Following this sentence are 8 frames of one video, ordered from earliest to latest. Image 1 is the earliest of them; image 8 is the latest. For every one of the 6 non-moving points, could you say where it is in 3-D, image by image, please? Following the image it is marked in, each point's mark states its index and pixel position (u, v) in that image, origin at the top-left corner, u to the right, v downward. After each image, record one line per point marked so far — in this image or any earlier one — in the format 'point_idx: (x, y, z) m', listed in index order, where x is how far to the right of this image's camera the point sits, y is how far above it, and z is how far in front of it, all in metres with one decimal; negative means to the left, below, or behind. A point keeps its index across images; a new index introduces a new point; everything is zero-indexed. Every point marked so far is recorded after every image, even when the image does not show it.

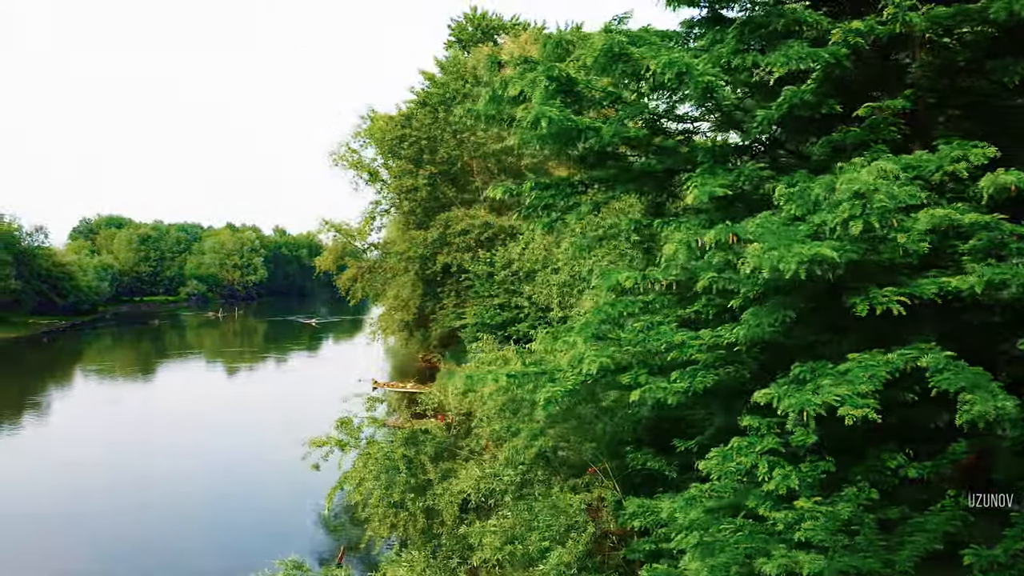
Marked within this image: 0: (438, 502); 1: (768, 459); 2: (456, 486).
0: (-0.9, -2.6, +9.9) m
1: (+2.1, -1.4, +6.4) m
2: (-0.7, -2.4, +9.8) m
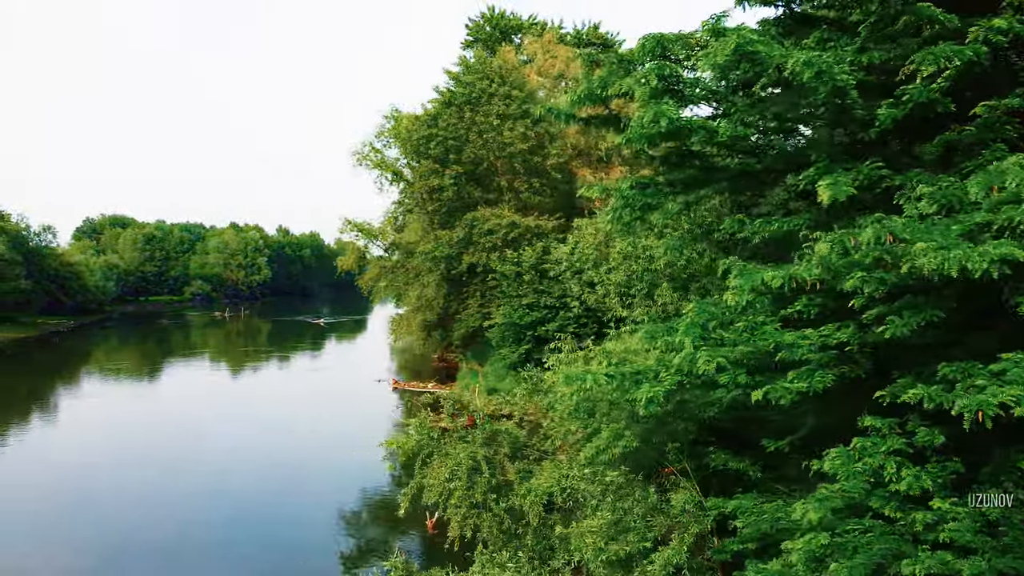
0: (+0.1, -2.6, +9.9) m
1: (+3.1, -1.4, +6.3) m
2: (+0.4, -2.4, +9.8) m
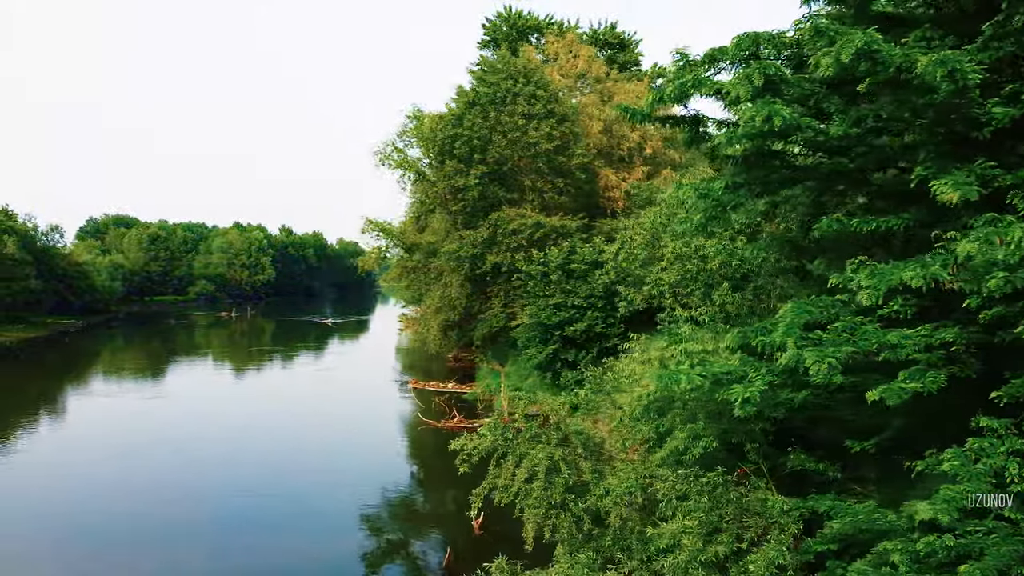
0: (+1.1, -2.6, +9.8) m
1: (+4.0, -1.4, +6.3) m
2: (+1.3, -2.4, +9.7) m
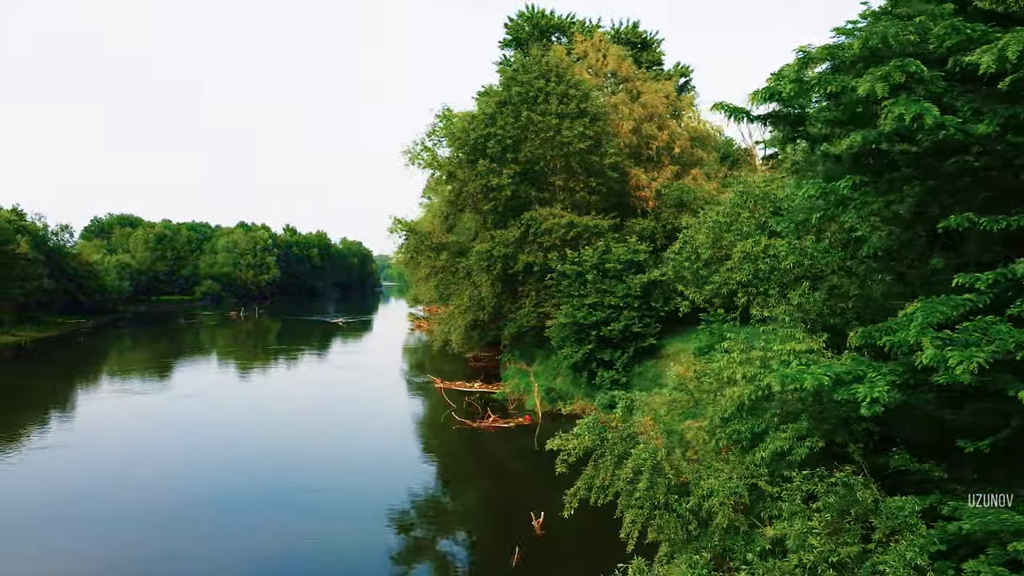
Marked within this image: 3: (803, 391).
0: (+2.3, -2.6, +9.8) m
1: (+5.3, -1.4, +6.3) m
2: (+2.6, -2.4, +9.7) m
3: (+3.5, -1.2, +9.5) m
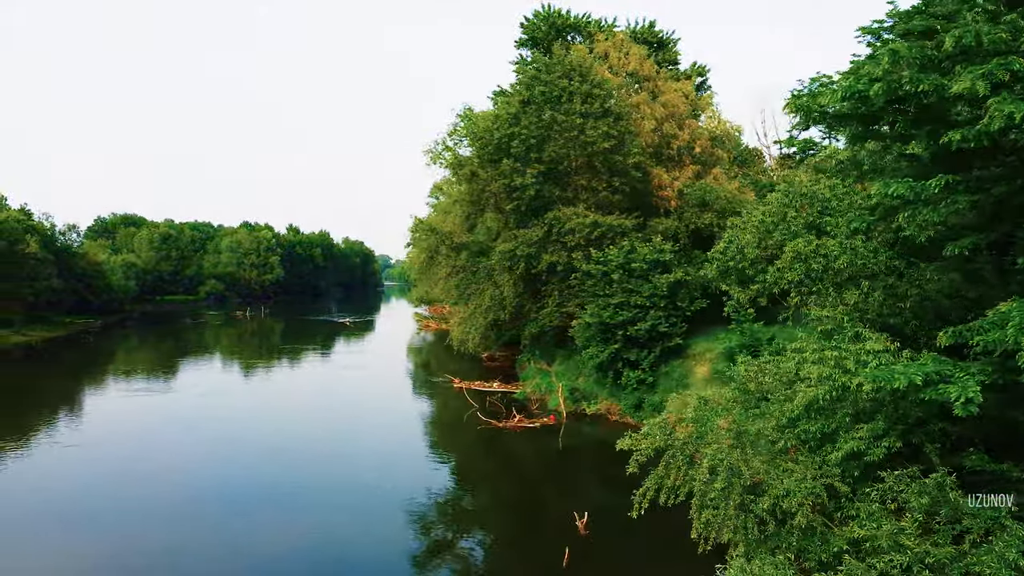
0: (+3.2, -2.6, +9.8) m
1: (+6.2, -1.4, +6.2) m
2: (+3.5, -2.4, +9.7) m
3: (+4.4, -1.2, +9.5) m
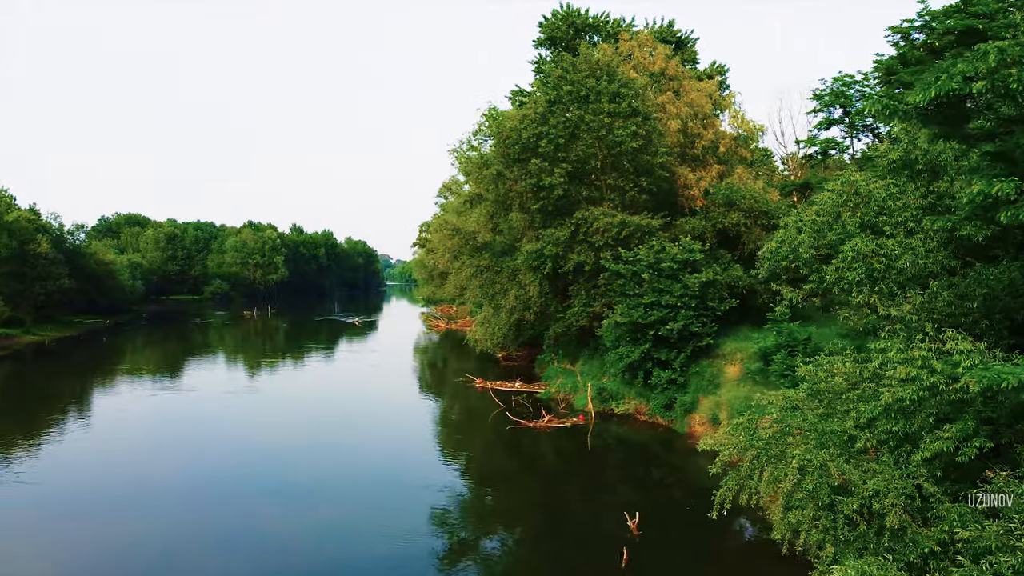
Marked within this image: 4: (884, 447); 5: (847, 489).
0: (+4.3, -2.6, +9.7) m
1: (+7.3, -1.3, +6.2) m
2: (+4.6, -2.4, +9.6) m
3: (+5.5, -1.2, +9.4) m
4: (+5.1, -2.2, +10.8) m
5: (+4.3, -2.6, +10.1) m
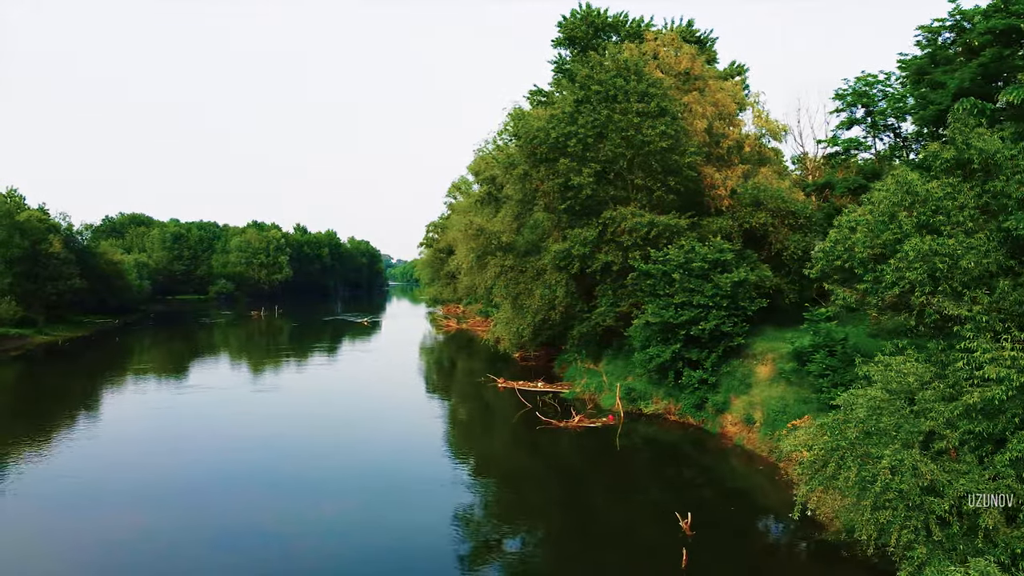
0: (+5.4, -2.6, +9.7) m
1: (+8.3, -1.3, +6.1) m
2: (+5.6, -2.4, +9.6) m
3: (+6.5, -1.2, +9.4) m
4: (+6.1, -2.2, +10.7) m
5: (+5.3, -2.6, +10.1) m
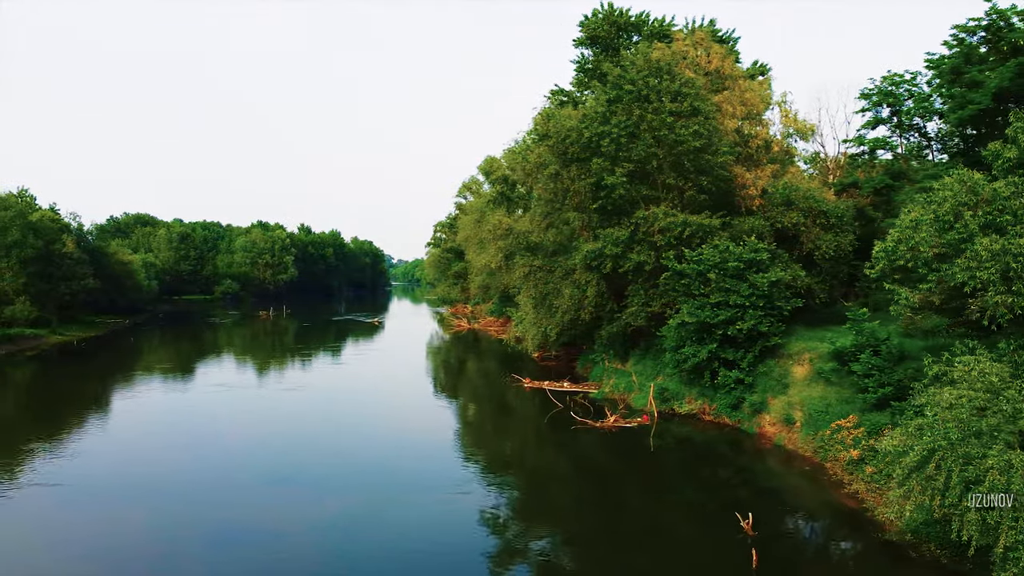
0: (+6.6, -2.6, +9.6) m
1: (+9.6, -1.3, +6.1) m
2: (+6.9, -2.4, +9.5) m
3: (+7.8, -1.2, +9.4) m
4: (+7.4, -2.1, +10.7) m
5: (+6.6, -2.6, +10.1) m
